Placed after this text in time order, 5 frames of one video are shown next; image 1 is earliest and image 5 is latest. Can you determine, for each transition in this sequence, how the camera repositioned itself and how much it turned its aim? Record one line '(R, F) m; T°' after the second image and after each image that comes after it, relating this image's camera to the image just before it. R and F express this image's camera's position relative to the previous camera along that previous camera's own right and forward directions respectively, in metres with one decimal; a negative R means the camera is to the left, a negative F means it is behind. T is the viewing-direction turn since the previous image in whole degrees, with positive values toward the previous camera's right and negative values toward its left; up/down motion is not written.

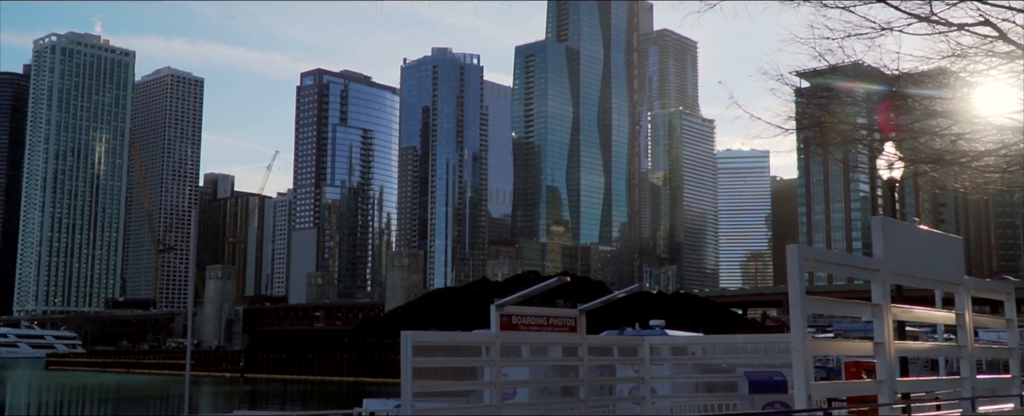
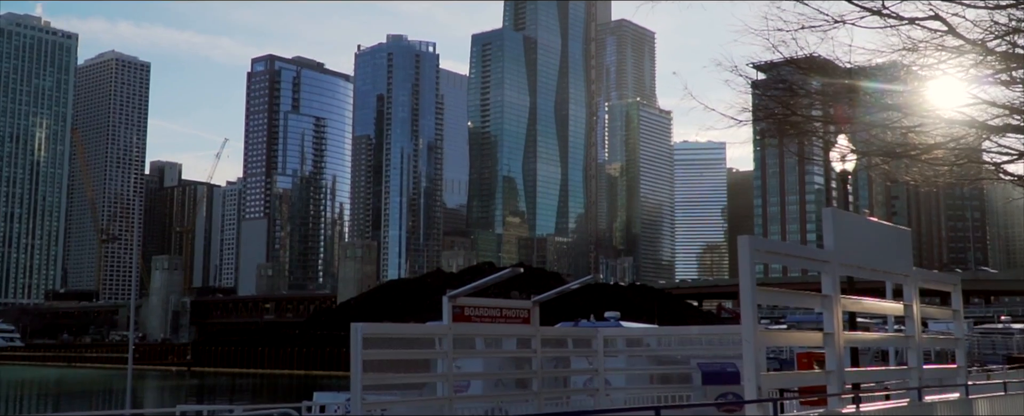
(+0.4, +0.2) m; +2°
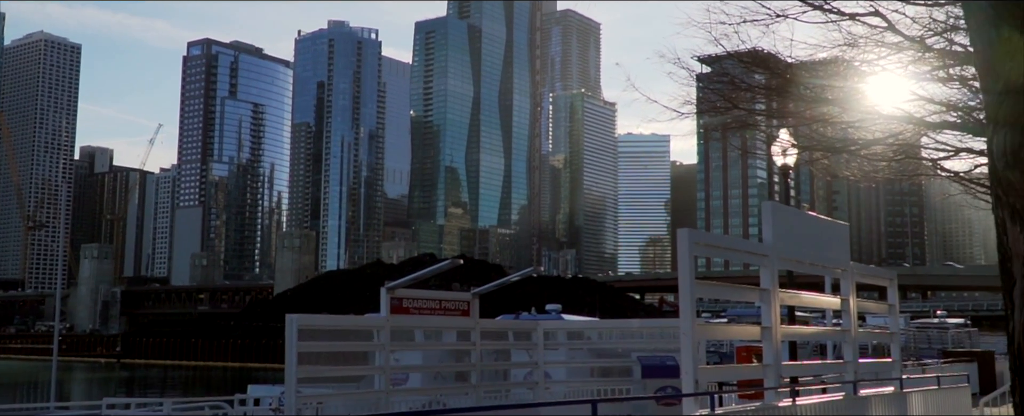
(+0.8, +0.2) m; +2°
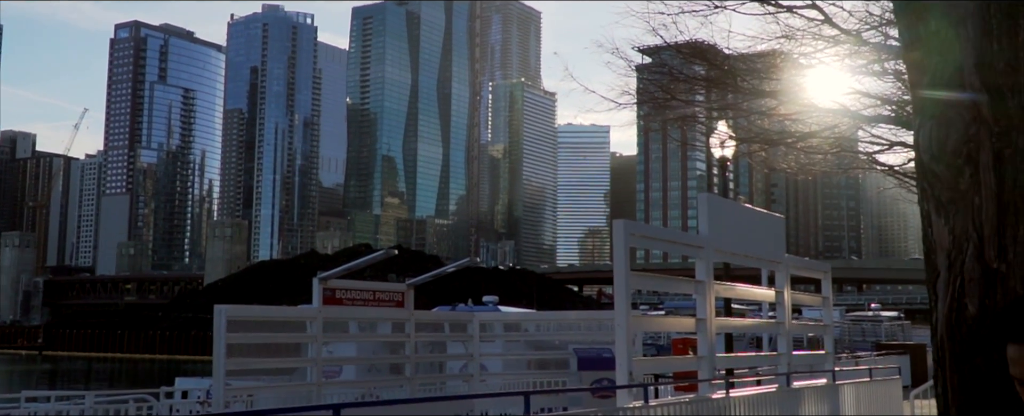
(+0.9, +0.2) m; +2°
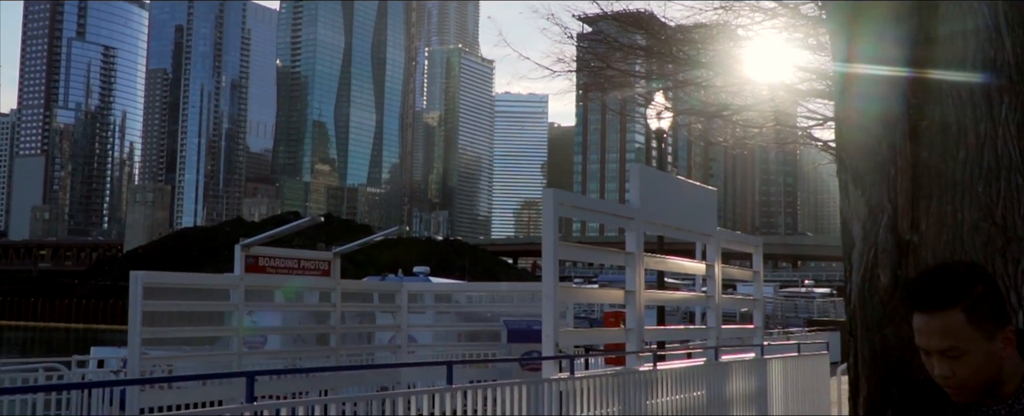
(+0.9, +0.3) m; +2°
